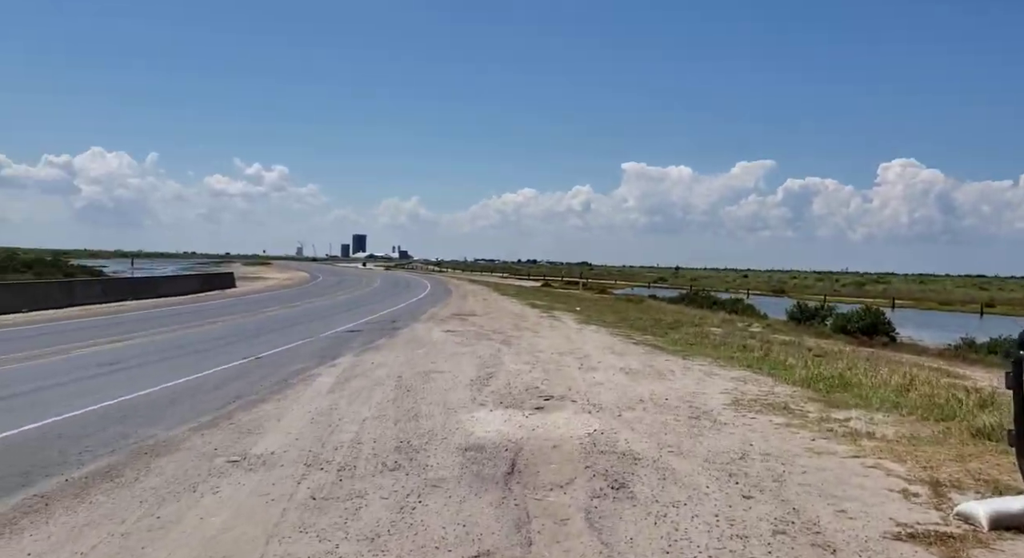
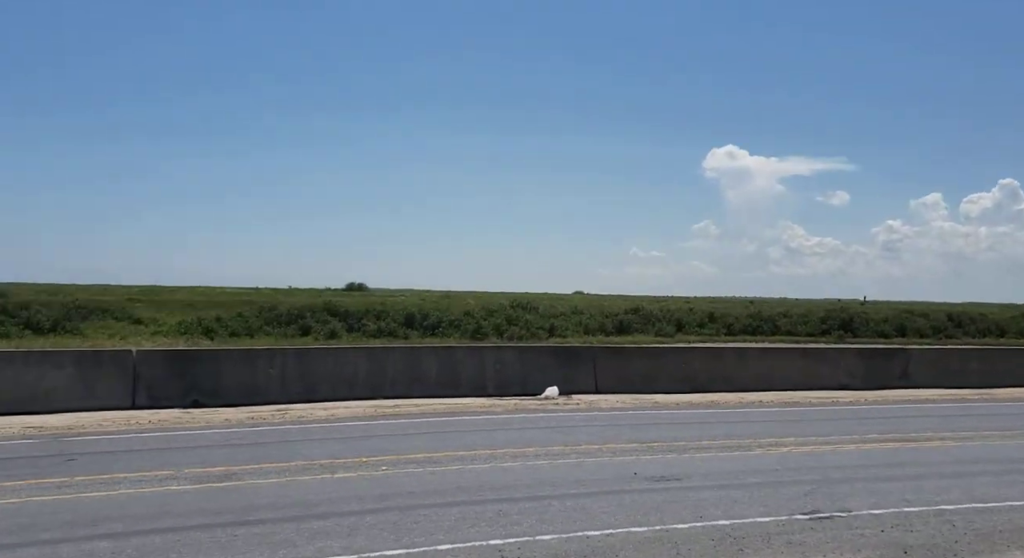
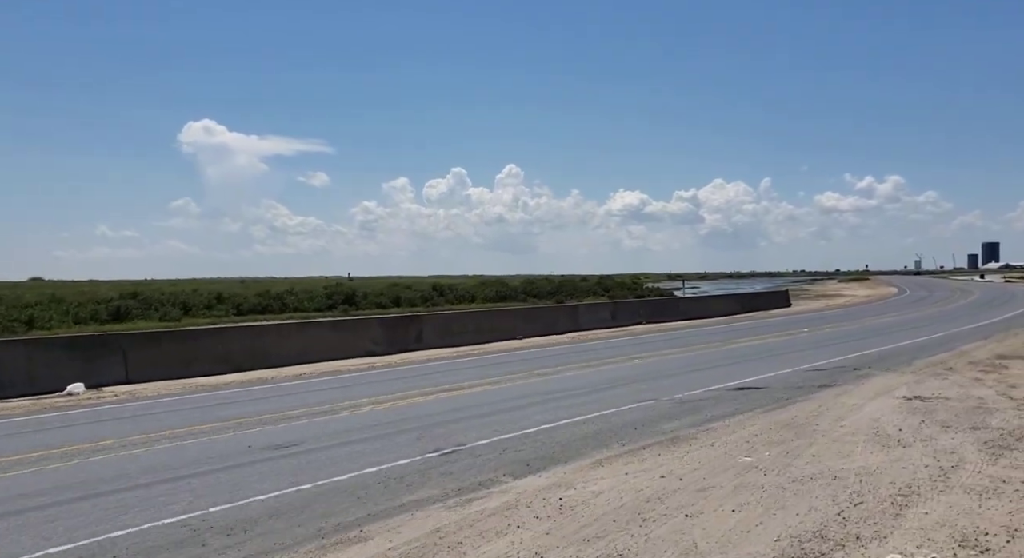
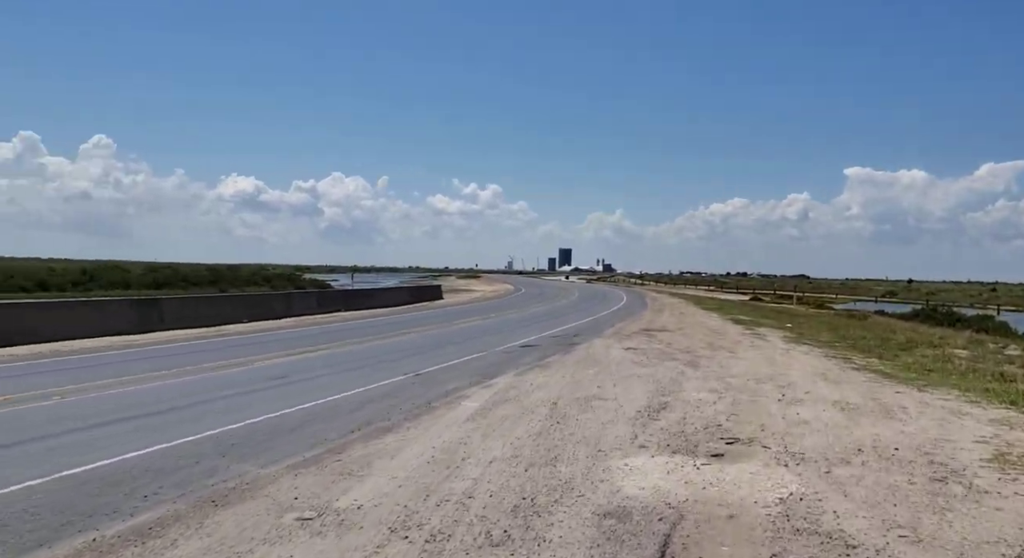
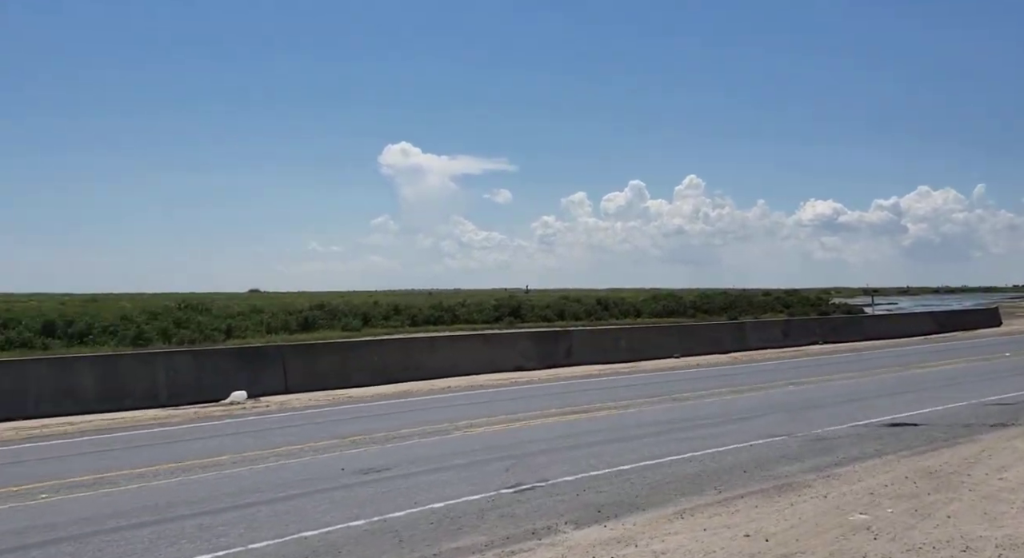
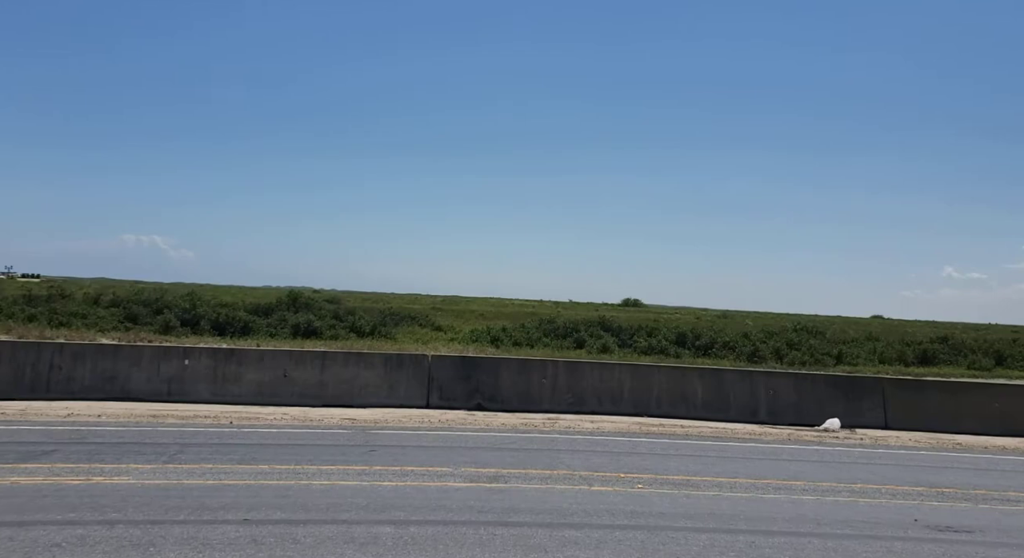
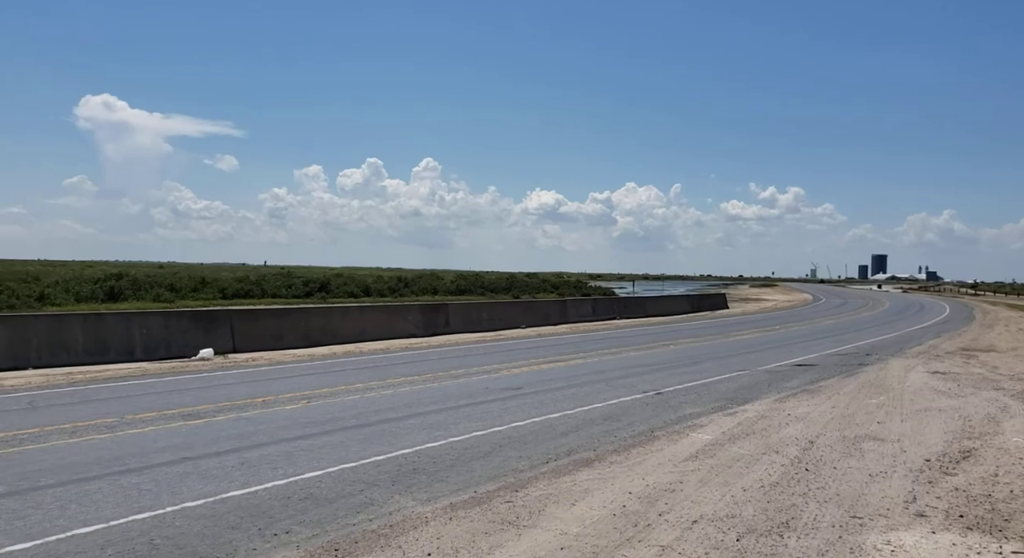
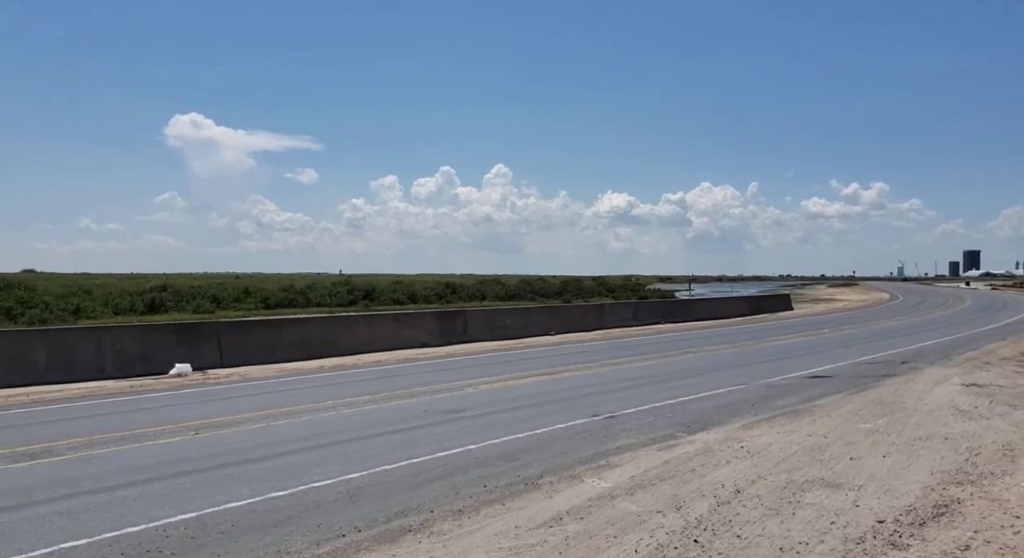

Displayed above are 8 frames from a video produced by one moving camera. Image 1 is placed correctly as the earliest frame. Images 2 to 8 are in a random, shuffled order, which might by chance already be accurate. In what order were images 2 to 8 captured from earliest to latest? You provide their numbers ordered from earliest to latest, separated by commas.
4, 7, 8, 3, 5, 2, 6
